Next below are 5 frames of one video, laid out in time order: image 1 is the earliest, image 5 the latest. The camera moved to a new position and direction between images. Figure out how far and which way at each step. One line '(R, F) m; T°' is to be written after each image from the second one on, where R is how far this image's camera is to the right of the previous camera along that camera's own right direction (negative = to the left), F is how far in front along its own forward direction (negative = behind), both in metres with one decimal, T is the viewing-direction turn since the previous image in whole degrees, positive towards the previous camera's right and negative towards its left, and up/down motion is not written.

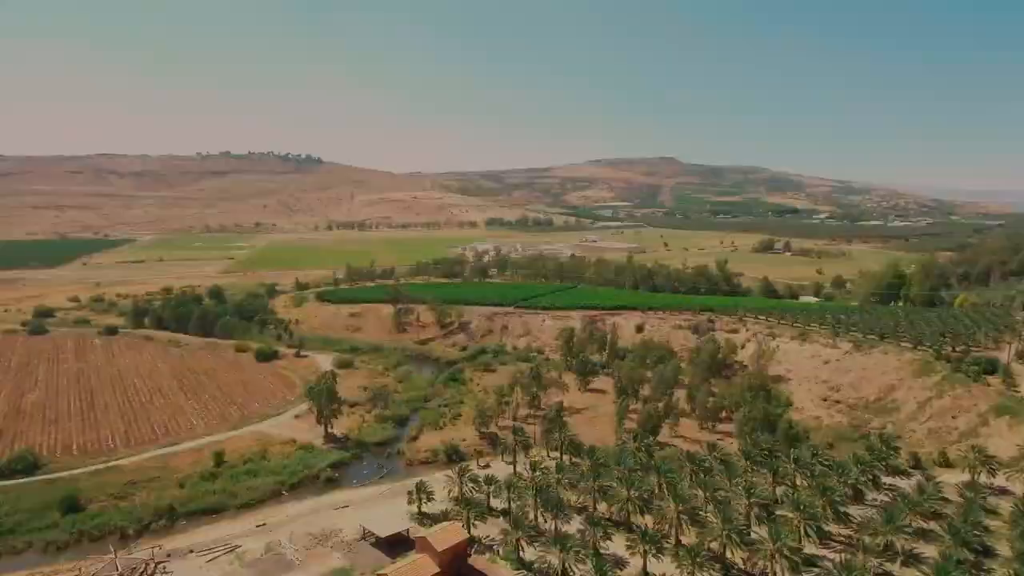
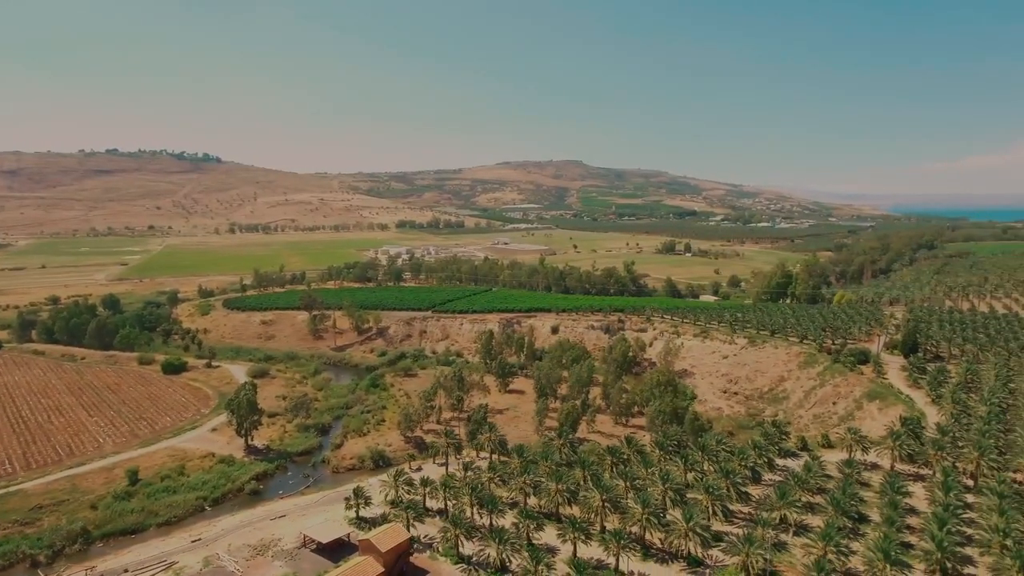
(-1.4, -2.2) m; +8°
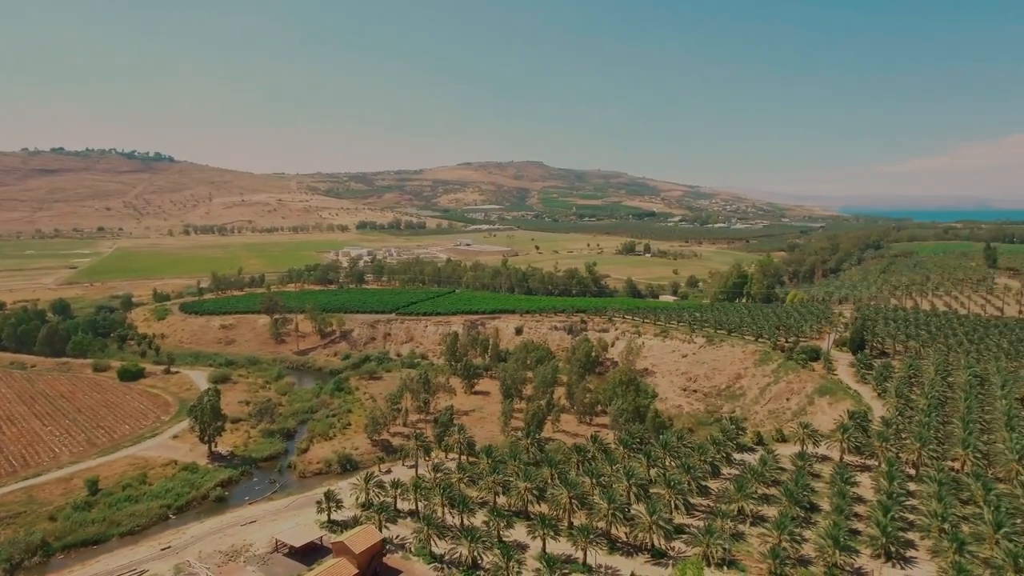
(-0.5, -1.1) m; +3°
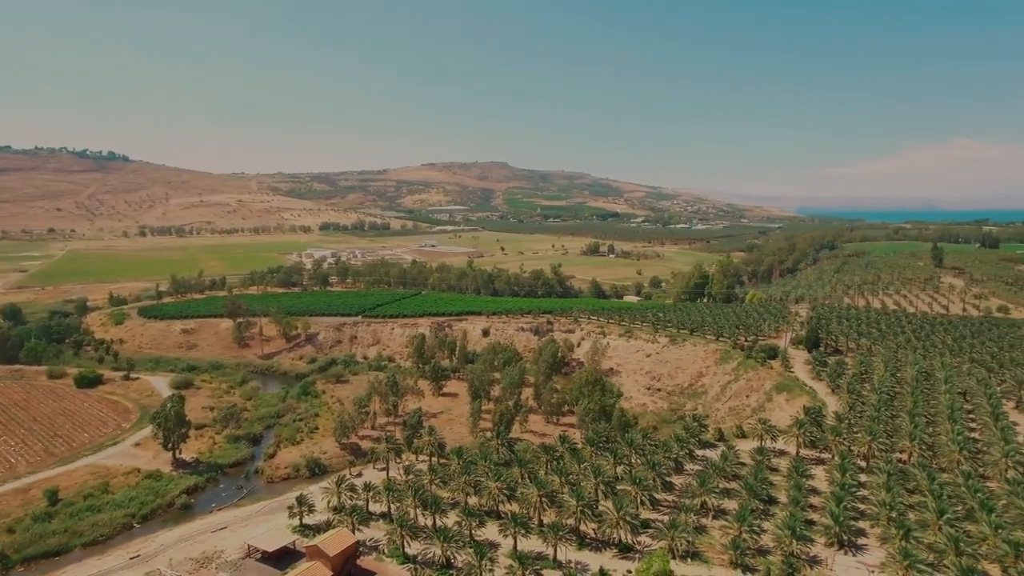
(-0.3, -0.9) m; +3°
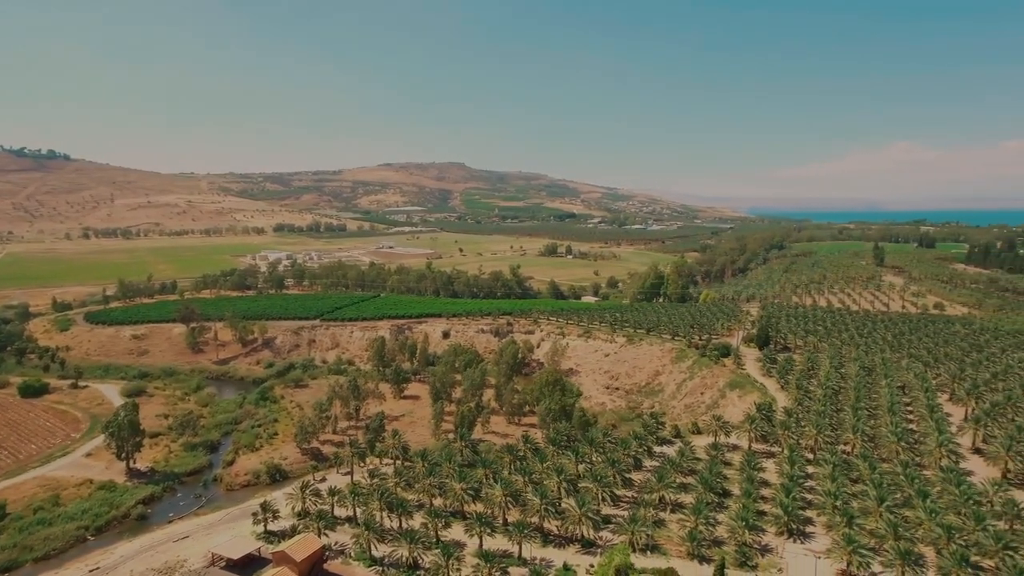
(-0.3, -0.9) m; +4°
